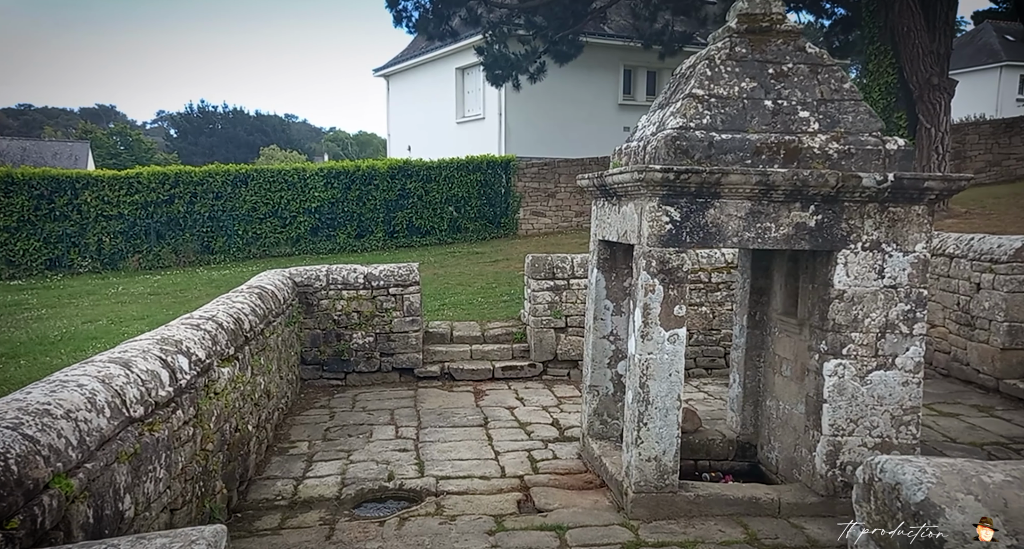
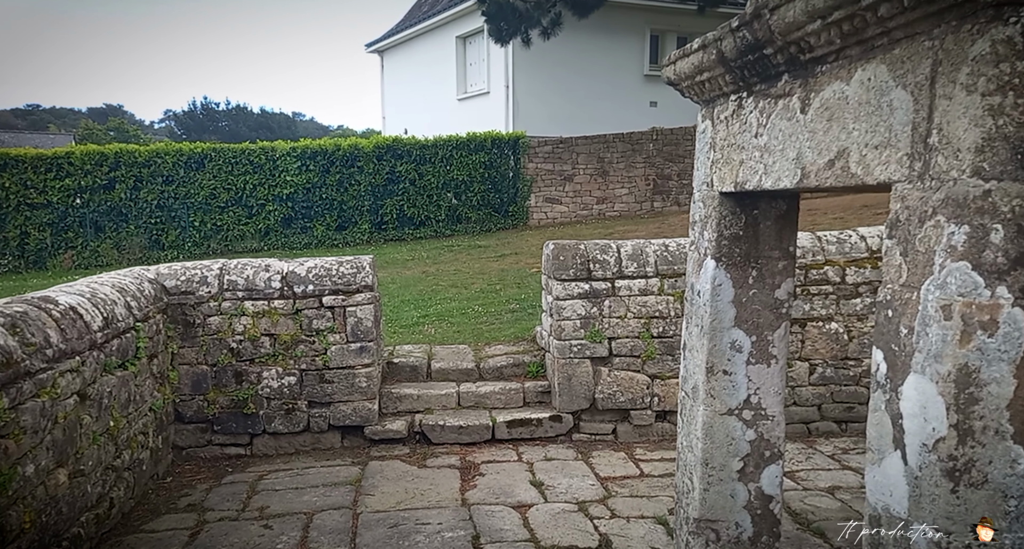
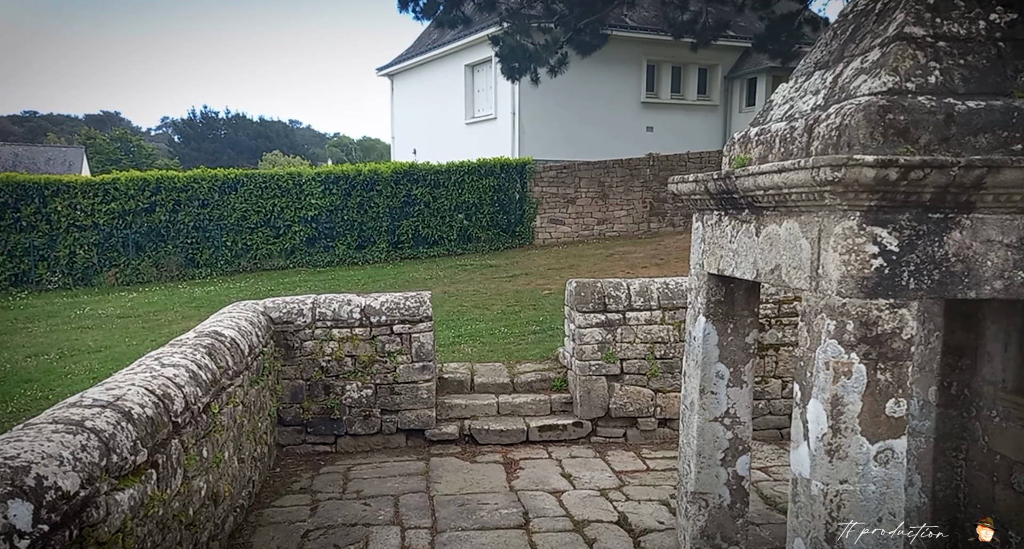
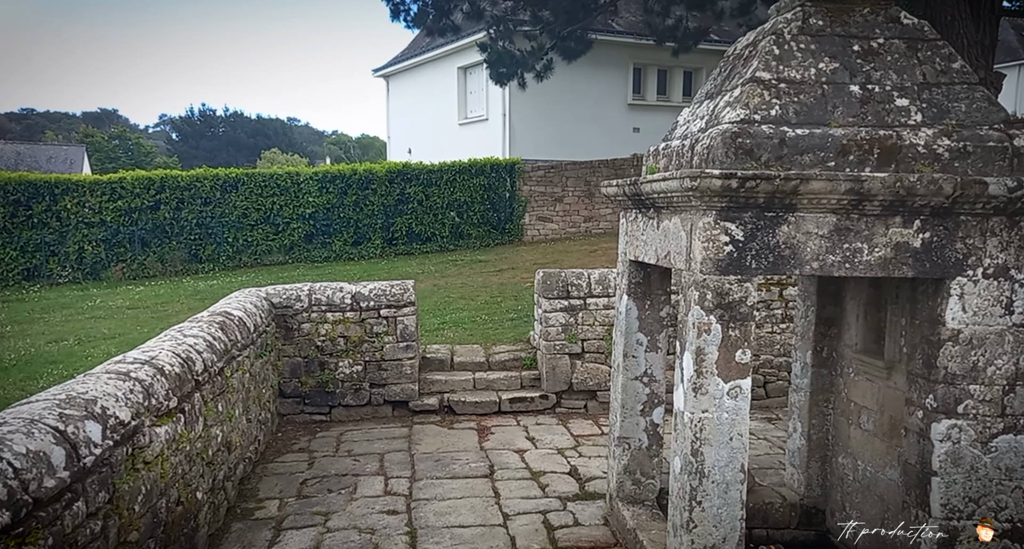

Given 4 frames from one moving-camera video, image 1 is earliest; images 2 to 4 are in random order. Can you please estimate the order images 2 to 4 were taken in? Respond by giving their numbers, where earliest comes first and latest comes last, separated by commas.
4, 3, 2
